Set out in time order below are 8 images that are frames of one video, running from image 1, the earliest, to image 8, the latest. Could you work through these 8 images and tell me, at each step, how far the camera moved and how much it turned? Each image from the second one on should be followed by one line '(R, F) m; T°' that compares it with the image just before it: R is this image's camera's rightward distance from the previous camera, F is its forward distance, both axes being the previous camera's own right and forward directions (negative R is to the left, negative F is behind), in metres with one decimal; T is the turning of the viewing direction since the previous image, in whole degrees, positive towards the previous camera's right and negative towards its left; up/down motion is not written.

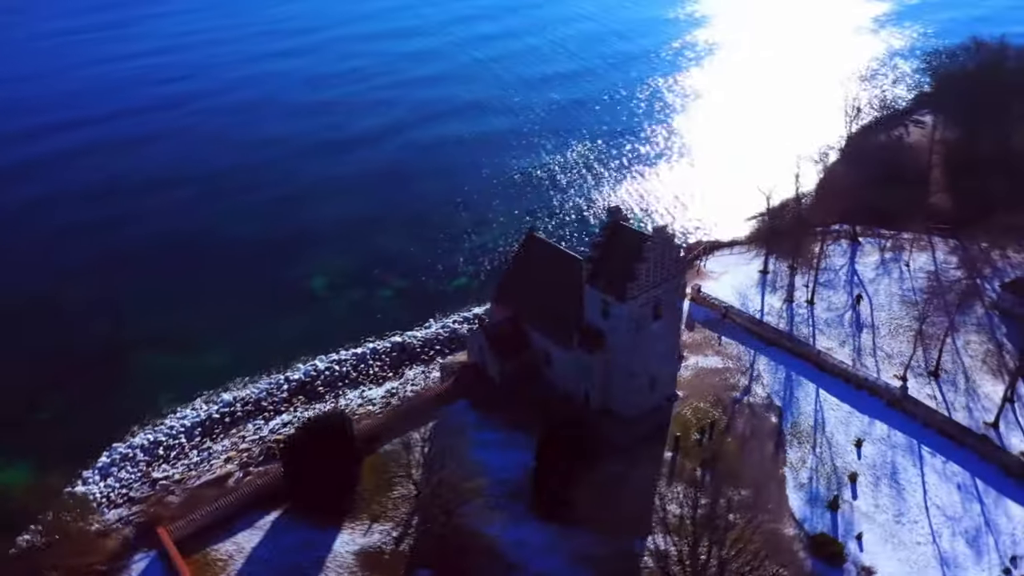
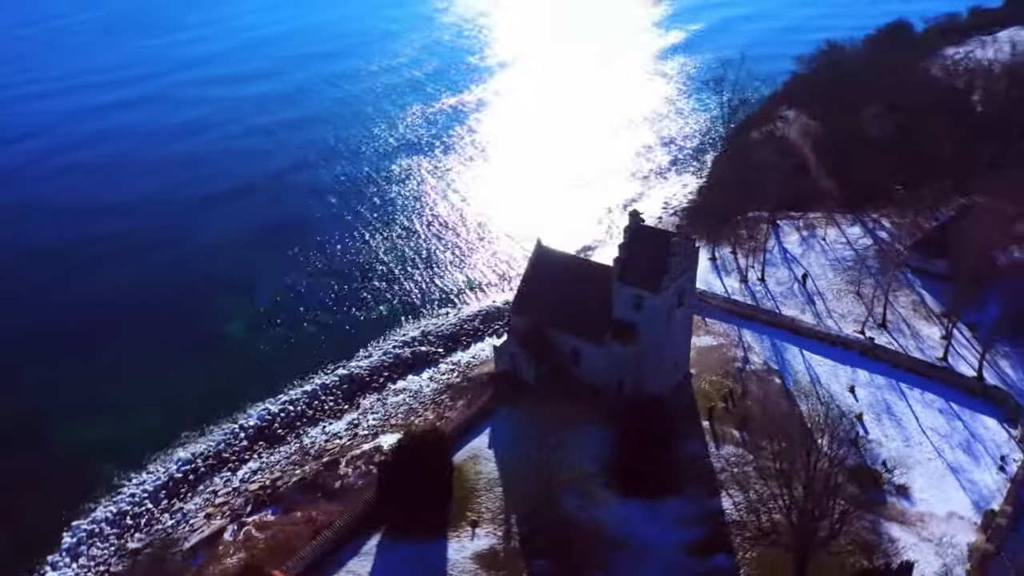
(-5.3, -1.0) m; +12°
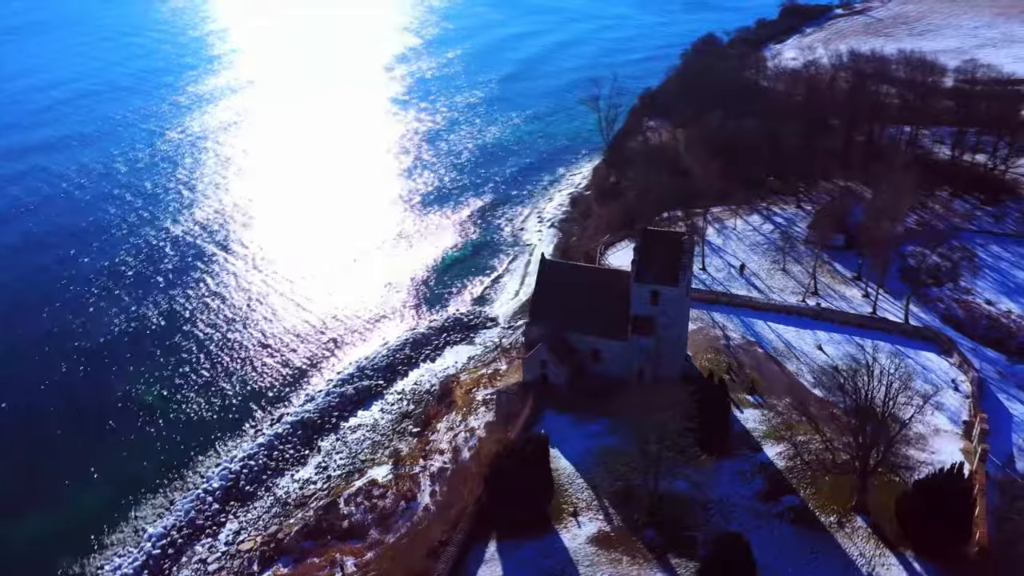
(-6.4, -1.0) m; +14°
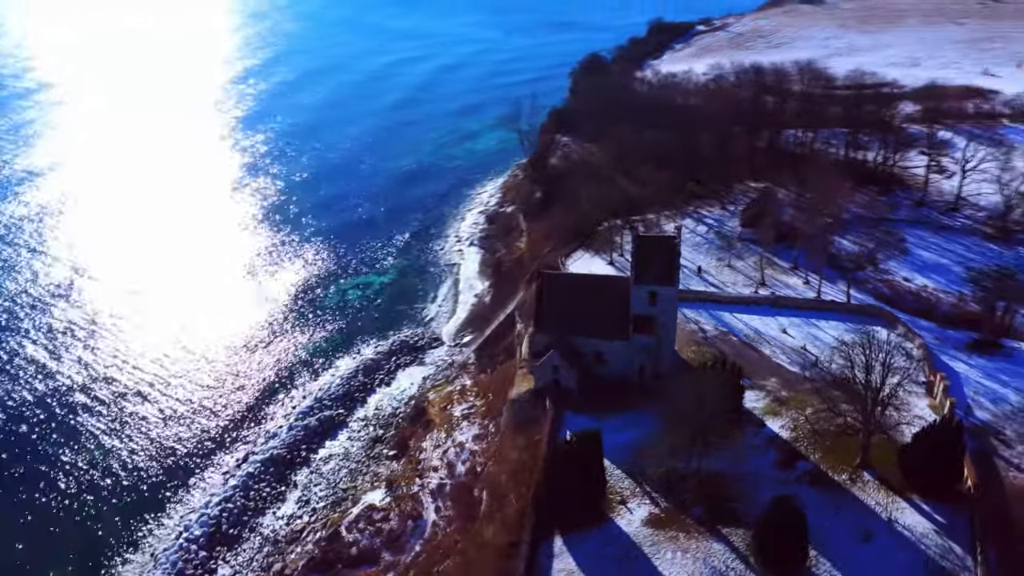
(-4.5, -0.9) m; +10°
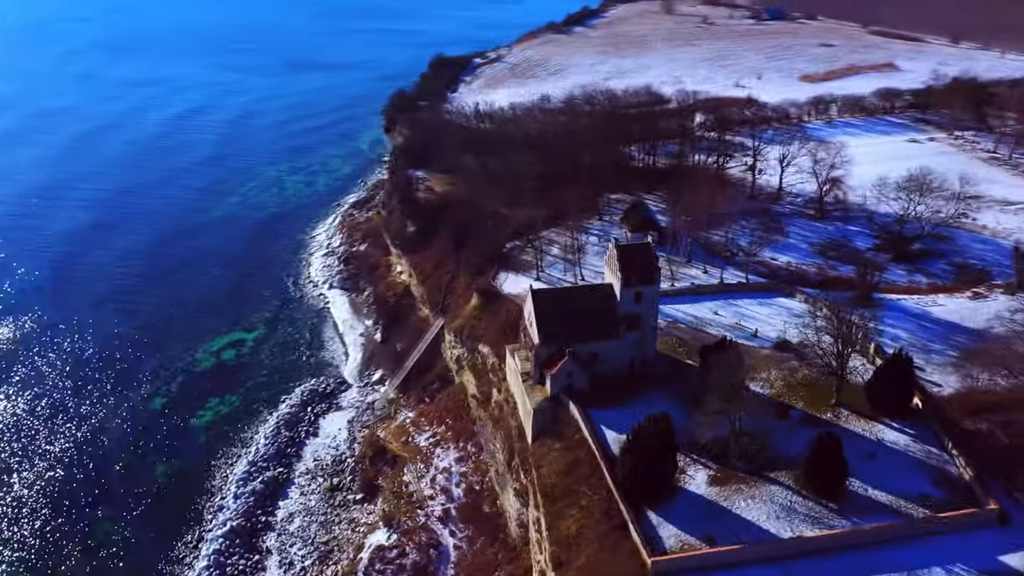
(-8.8, -0.8) m; +18°
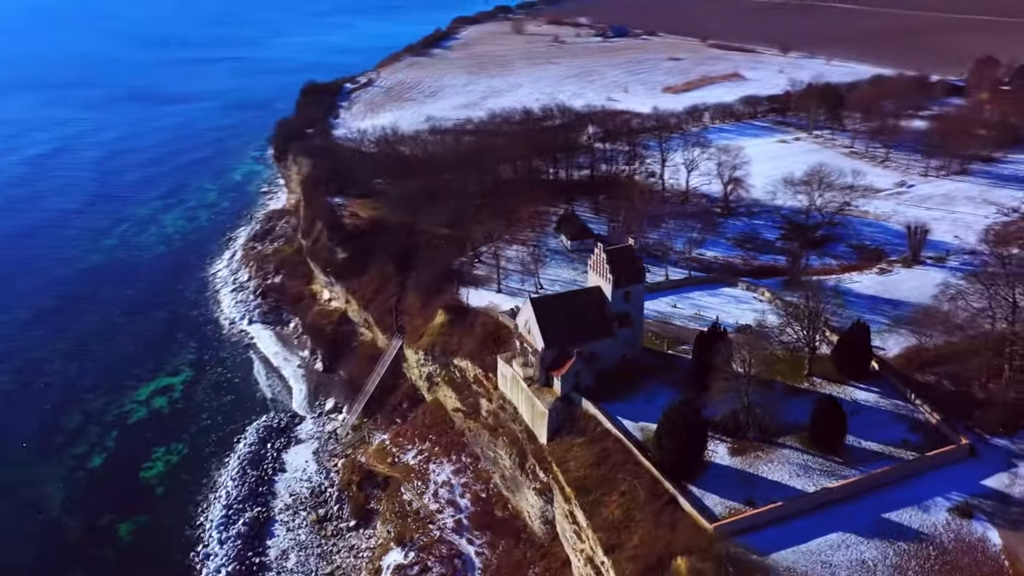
(-6.0, -0.9) m; +11°
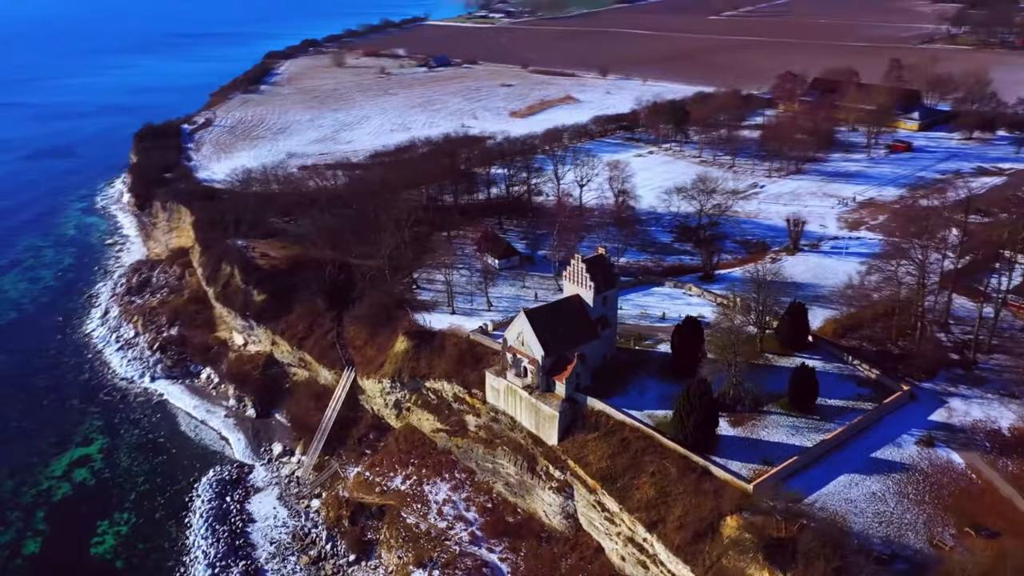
(-7.7, -1.1) m; +14°
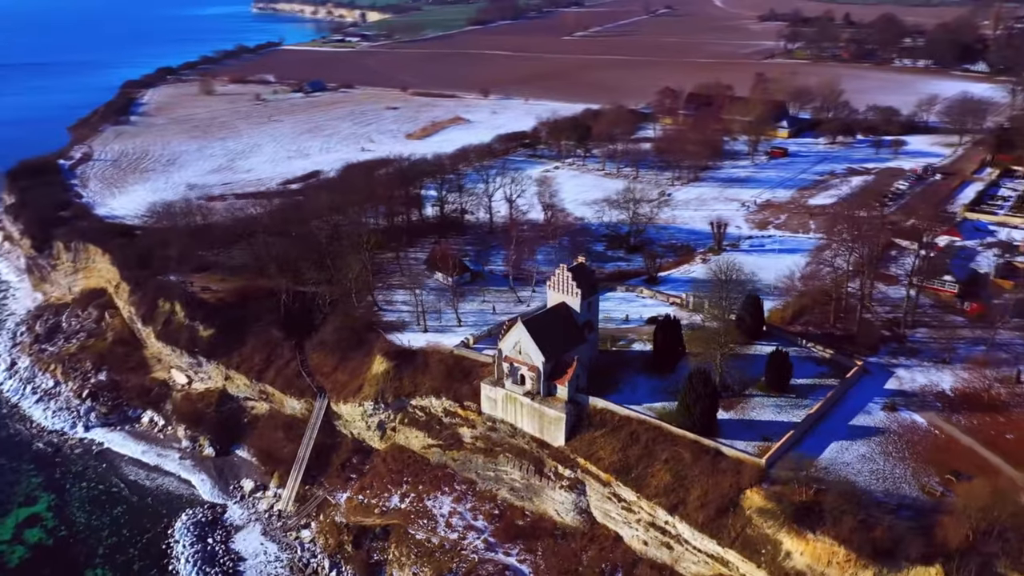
(-6.0, -0.9) m; +10°
